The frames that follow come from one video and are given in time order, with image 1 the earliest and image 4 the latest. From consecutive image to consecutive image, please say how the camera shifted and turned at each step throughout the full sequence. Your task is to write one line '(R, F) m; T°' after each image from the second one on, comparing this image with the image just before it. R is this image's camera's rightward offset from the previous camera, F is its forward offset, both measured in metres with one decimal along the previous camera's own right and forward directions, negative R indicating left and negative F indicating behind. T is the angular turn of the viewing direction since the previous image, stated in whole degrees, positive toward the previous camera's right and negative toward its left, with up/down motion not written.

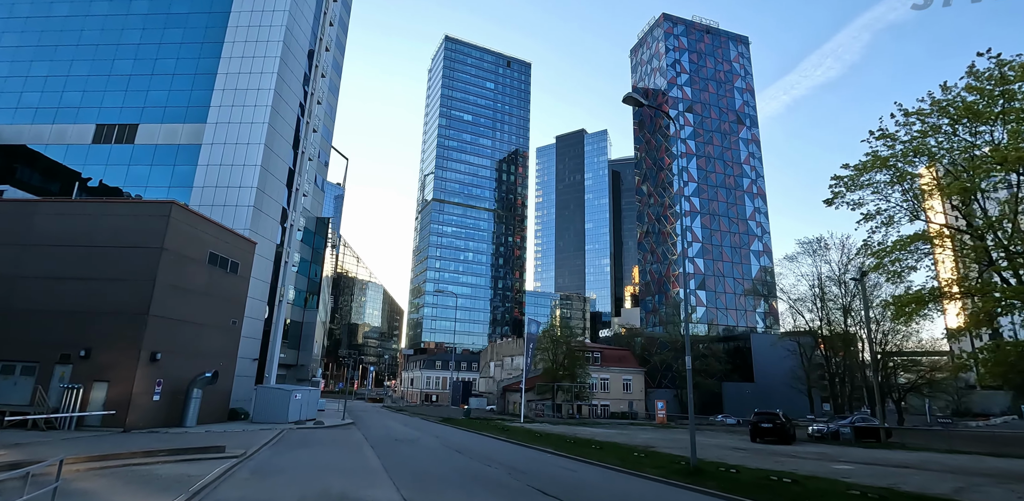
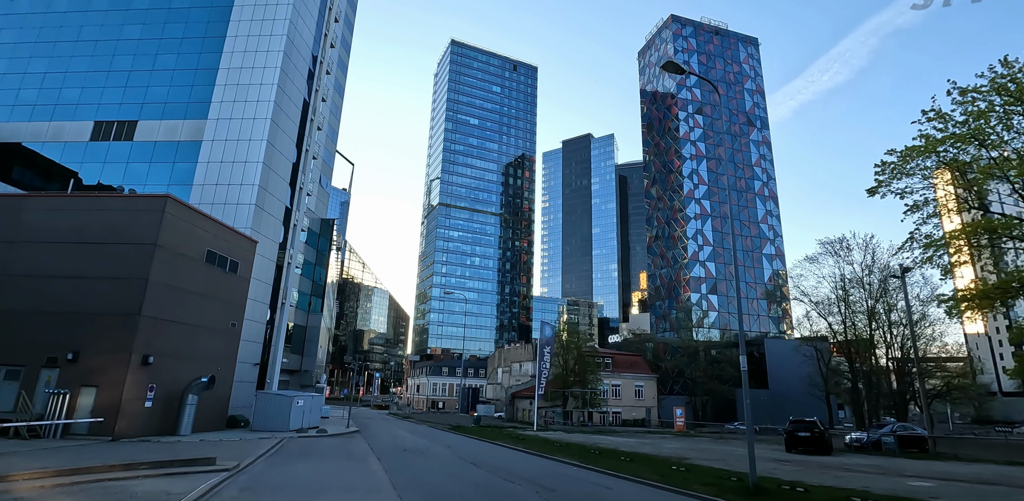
(-0.5, +1.6) m; -1°
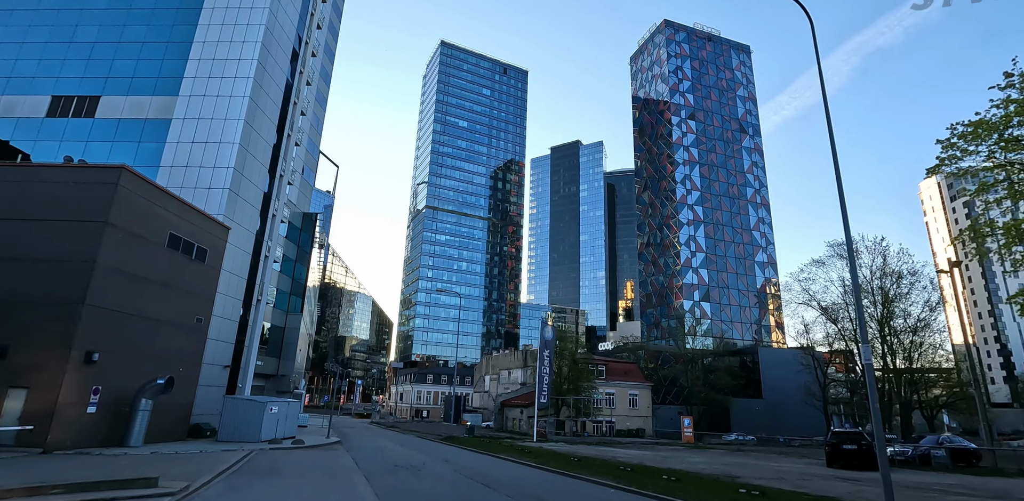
(-1.0, +2.9) m; +2°
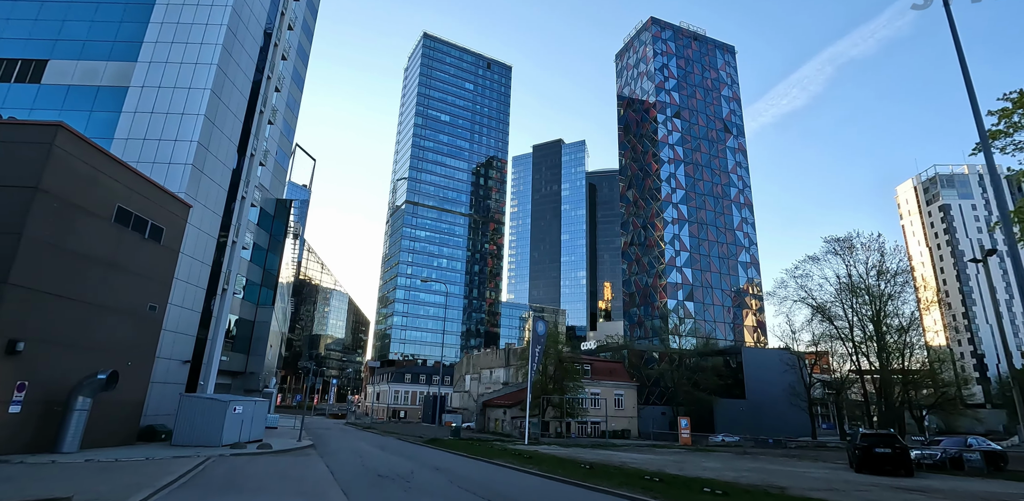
(-0.8, +2.4) m; +2°
